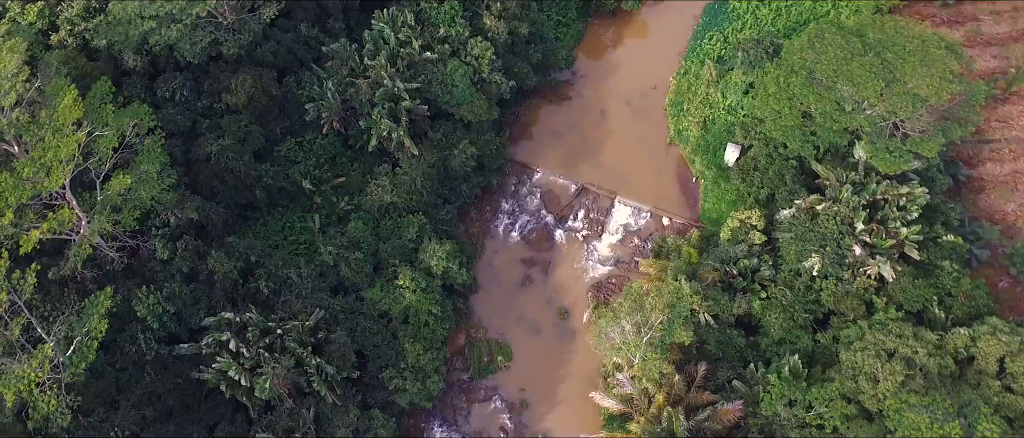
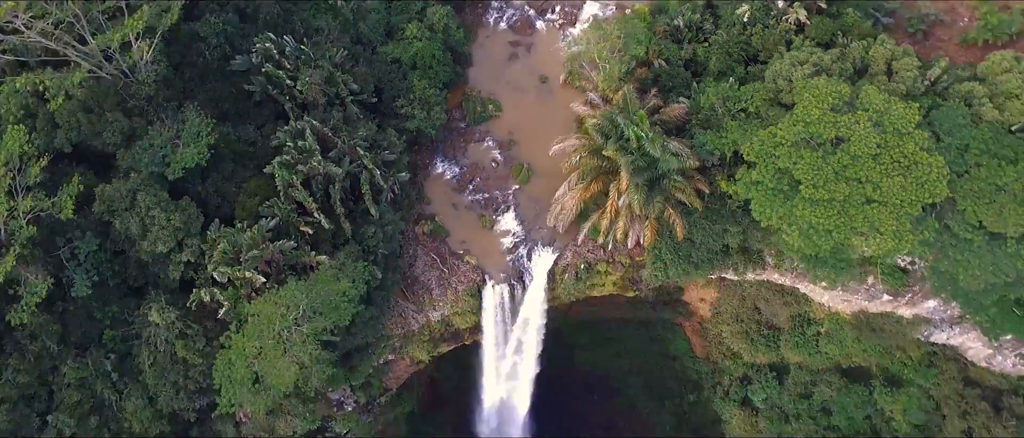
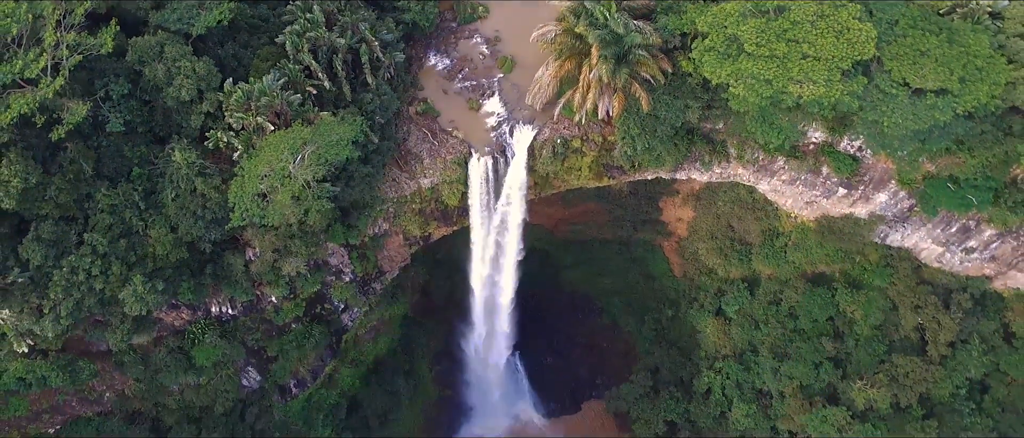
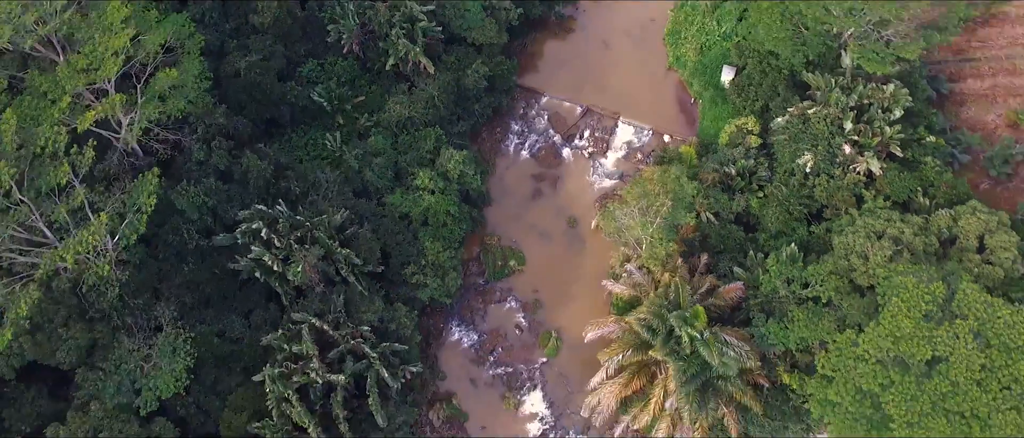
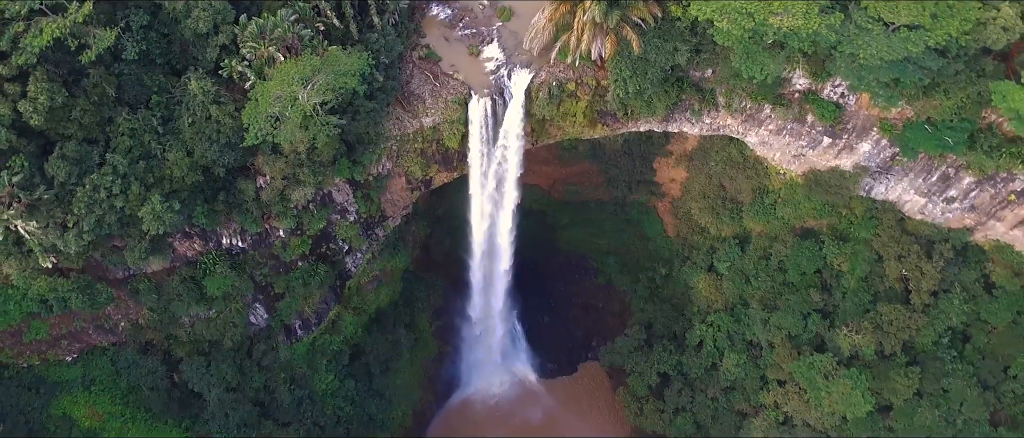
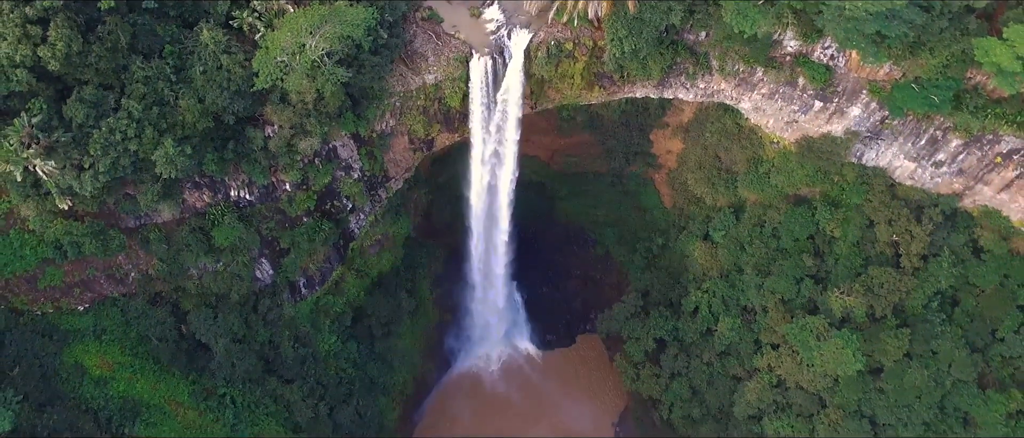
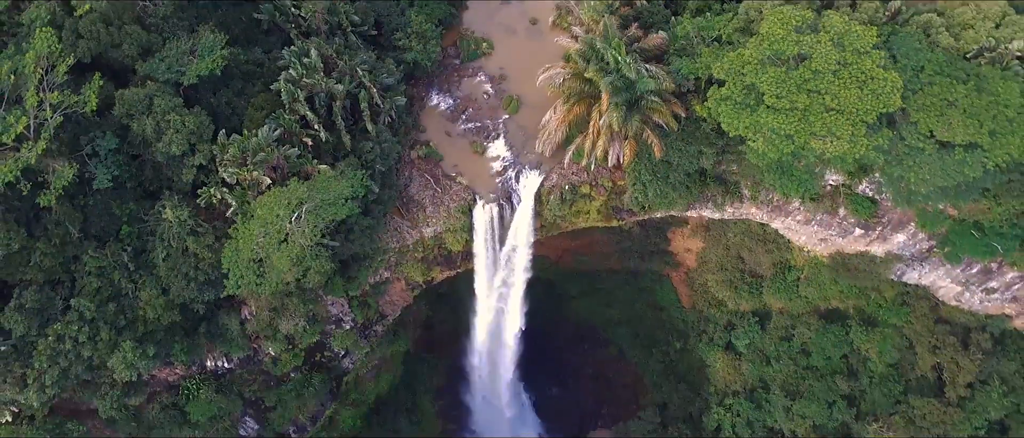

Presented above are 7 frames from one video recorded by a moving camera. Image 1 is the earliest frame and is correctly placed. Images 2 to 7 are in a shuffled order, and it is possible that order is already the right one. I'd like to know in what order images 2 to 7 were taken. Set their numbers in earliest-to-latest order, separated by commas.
4, 2, 7, 3, 5, 6
